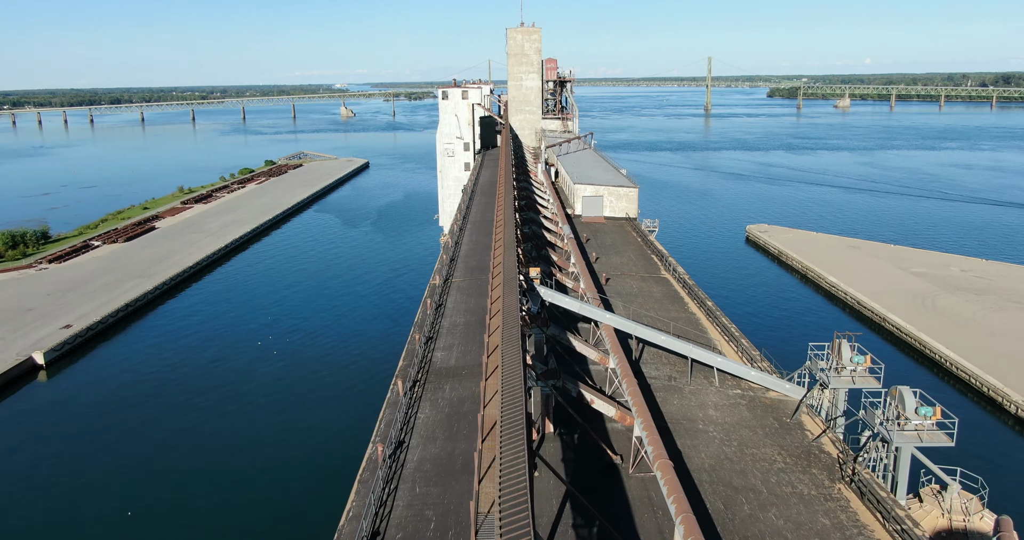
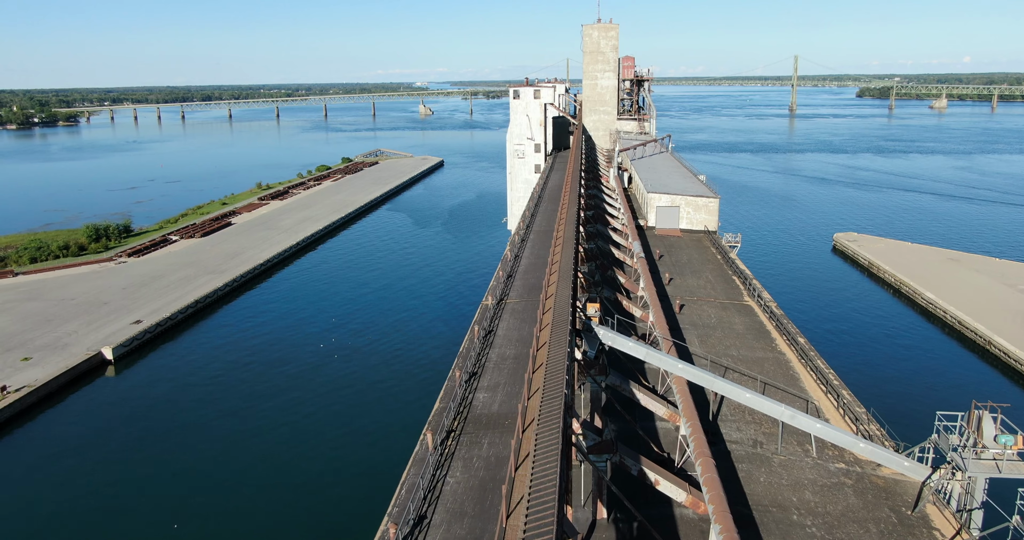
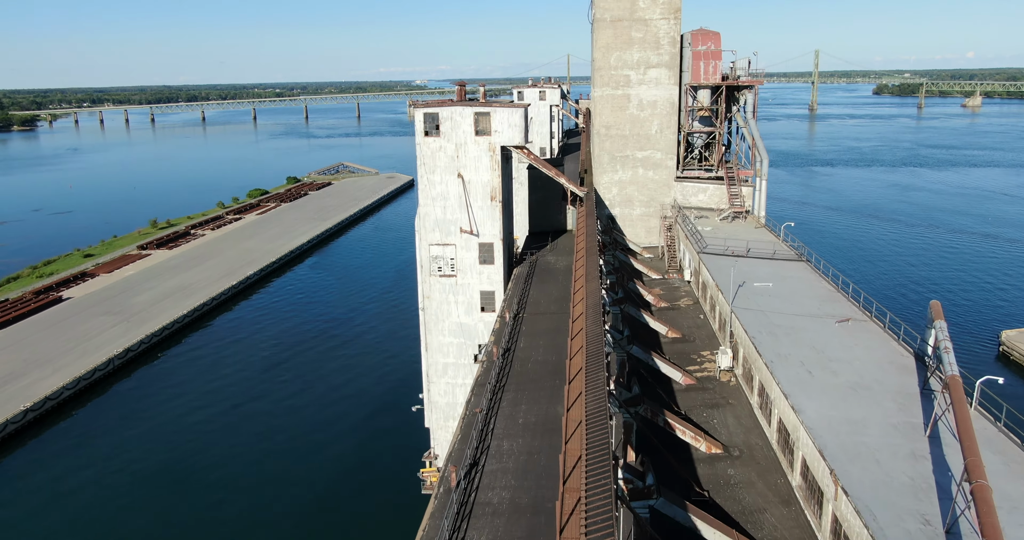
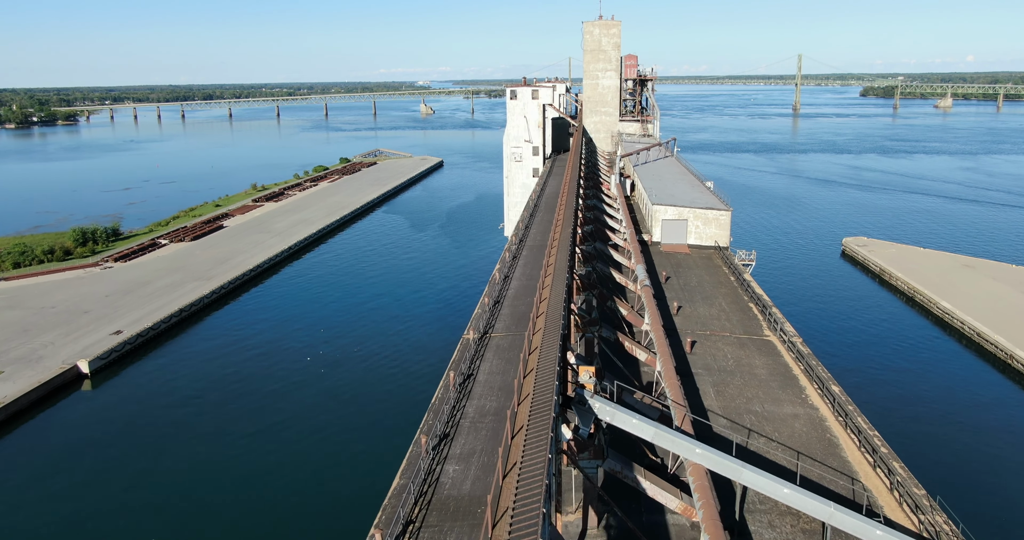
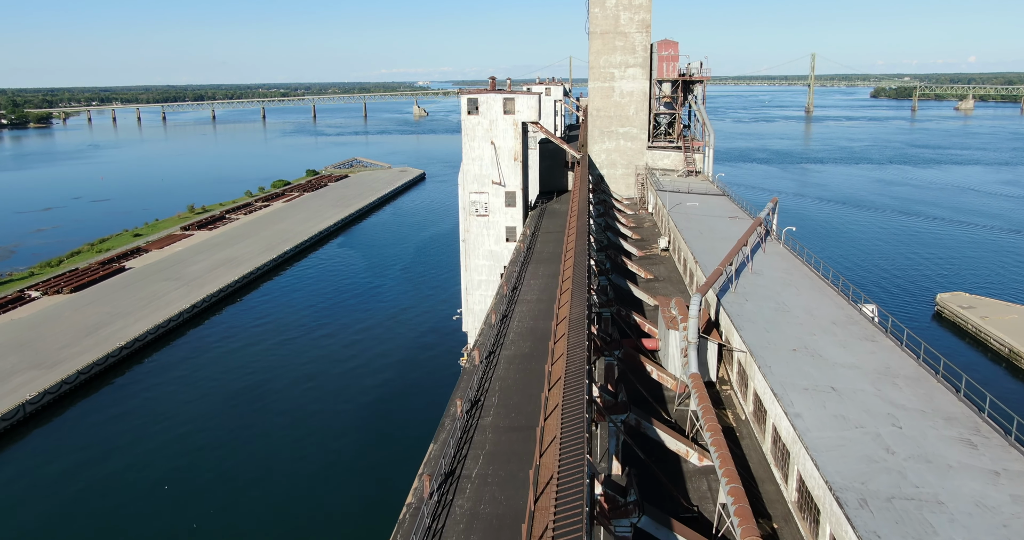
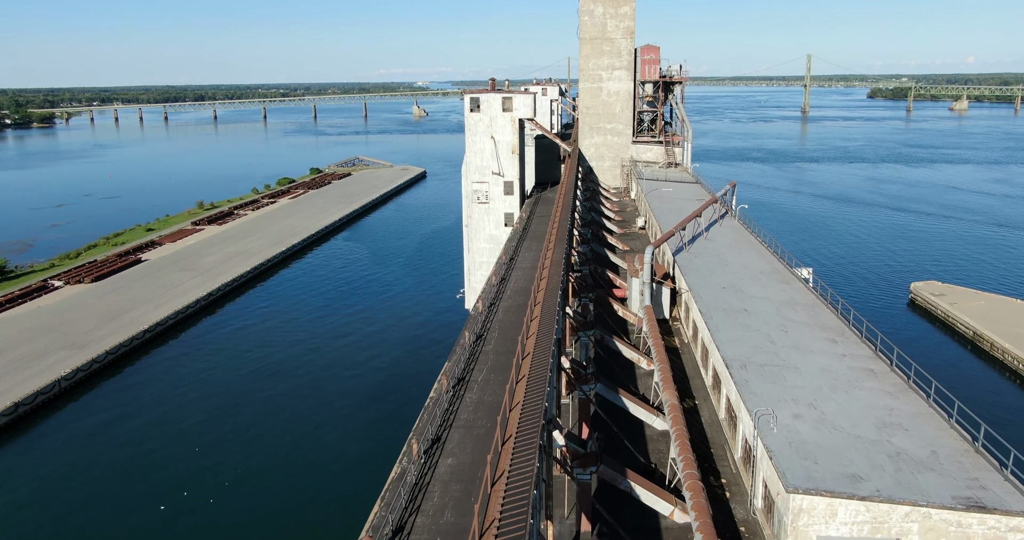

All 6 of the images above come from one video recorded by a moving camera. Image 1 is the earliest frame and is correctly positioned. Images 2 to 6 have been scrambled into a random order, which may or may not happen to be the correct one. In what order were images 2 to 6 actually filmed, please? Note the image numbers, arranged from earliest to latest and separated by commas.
2, 4, 6, 5, 3
